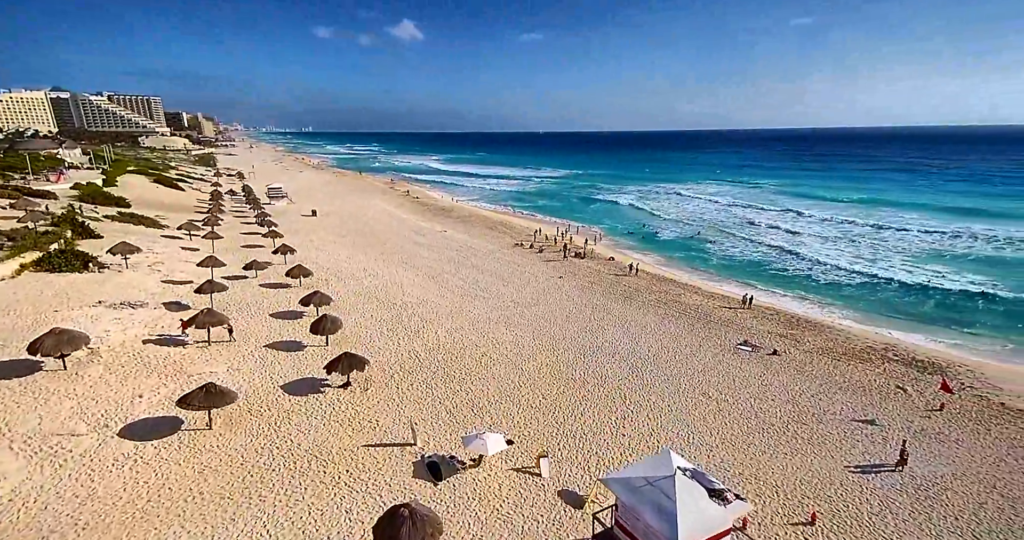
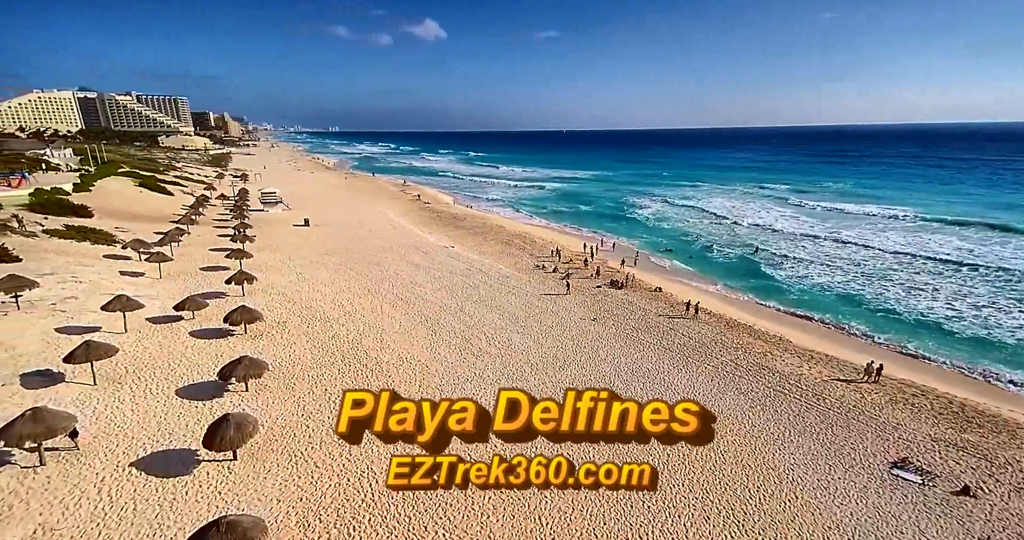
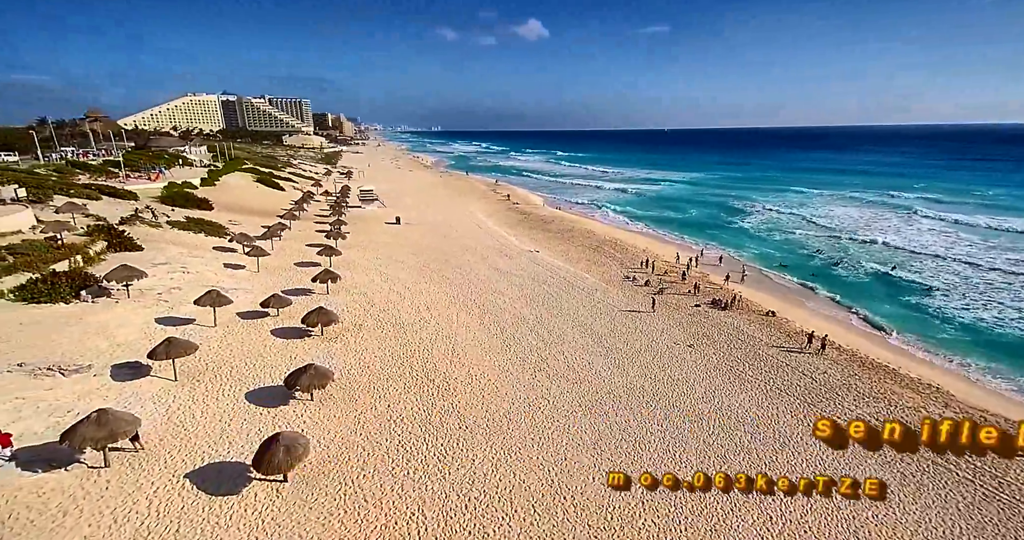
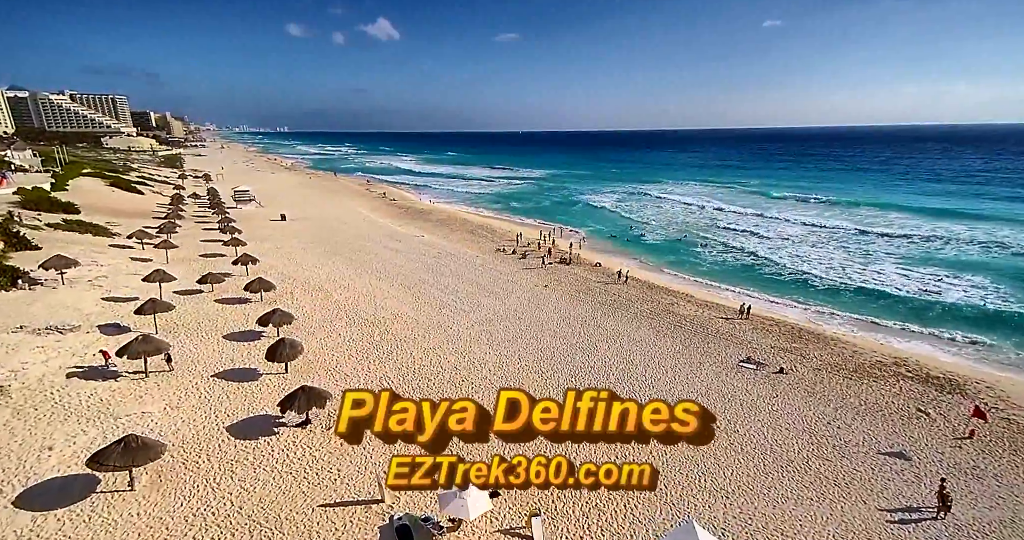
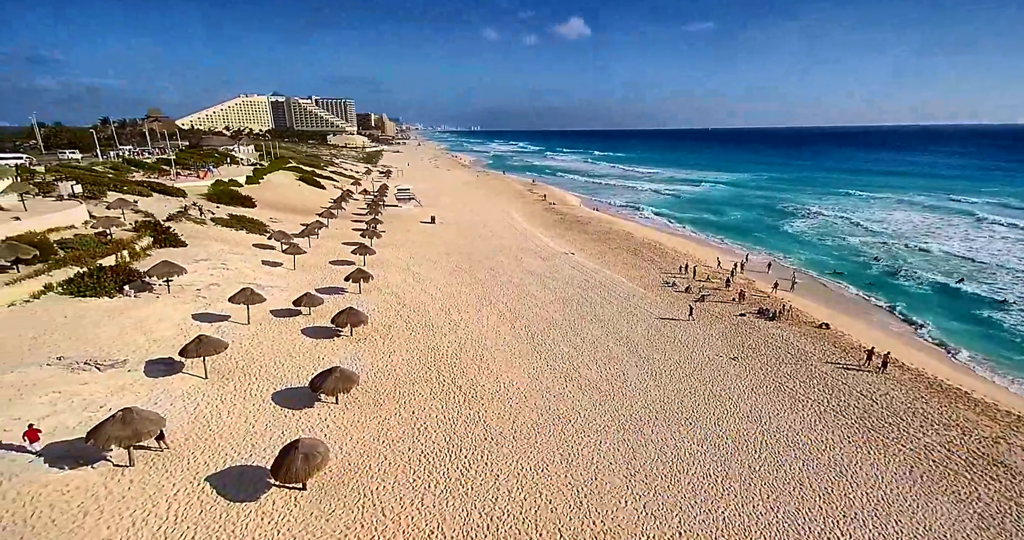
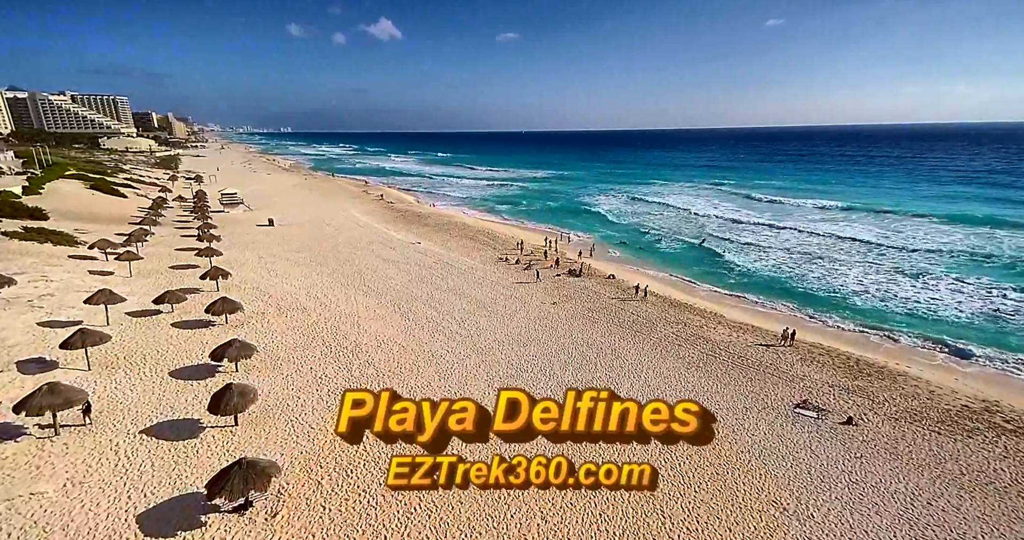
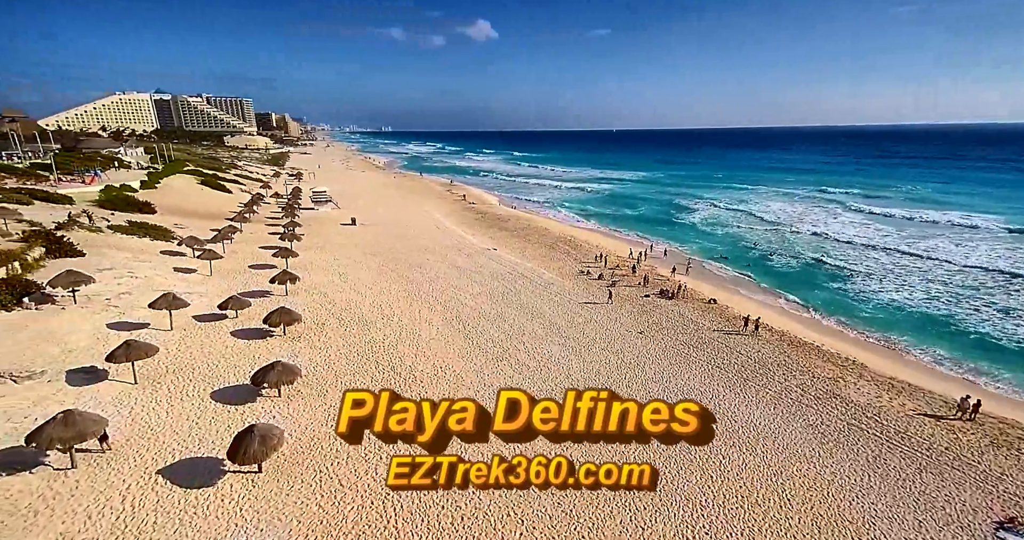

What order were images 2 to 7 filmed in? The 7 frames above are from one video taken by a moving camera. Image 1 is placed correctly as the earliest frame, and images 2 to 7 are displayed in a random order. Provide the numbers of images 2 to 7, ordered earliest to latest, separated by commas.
4, 6, 2, 7, 3, 5
